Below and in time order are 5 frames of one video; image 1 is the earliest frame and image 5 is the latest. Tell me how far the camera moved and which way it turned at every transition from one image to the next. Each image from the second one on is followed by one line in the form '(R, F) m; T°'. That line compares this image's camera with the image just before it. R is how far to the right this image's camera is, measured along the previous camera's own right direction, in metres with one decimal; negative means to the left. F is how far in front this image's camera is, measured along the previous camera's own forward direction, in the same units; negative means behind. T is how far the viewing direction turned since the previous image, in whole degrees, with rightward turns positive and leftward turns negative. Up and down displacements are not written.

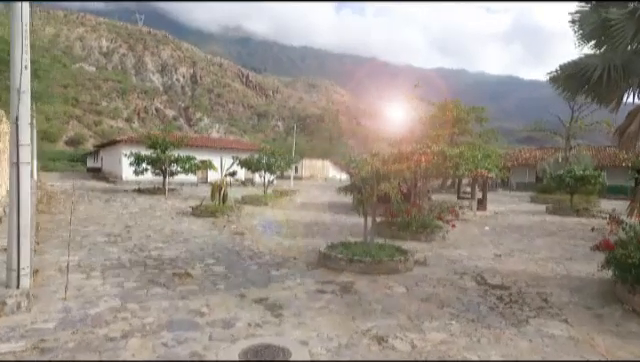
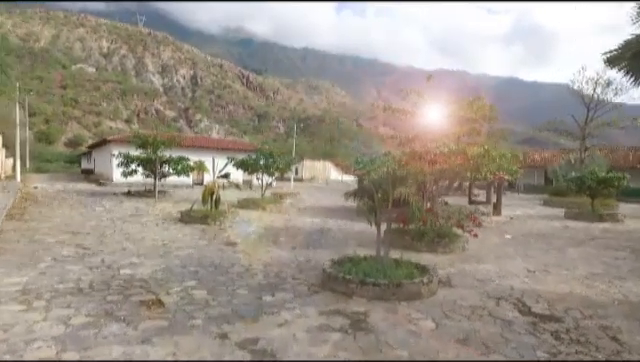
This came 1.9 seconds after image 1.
(-0.1, +1.5) m; 0°
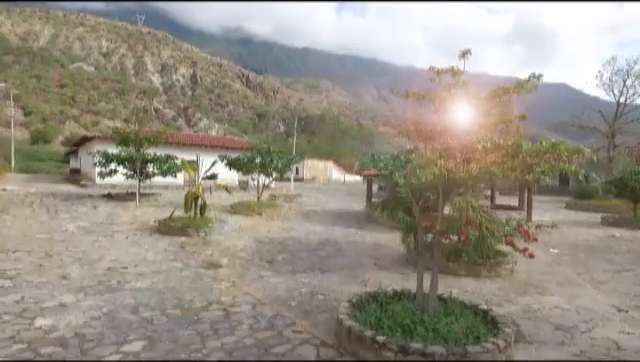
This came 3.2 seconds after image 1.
(-0.2, +2.5) m; 0°
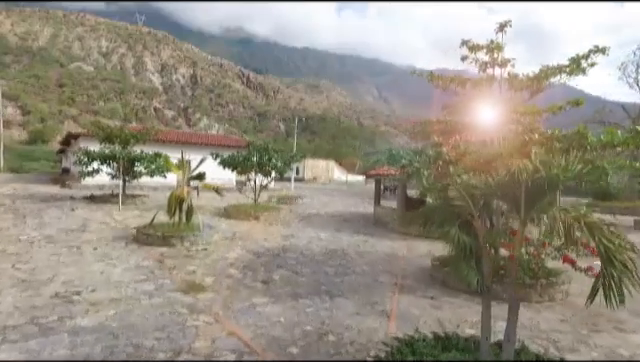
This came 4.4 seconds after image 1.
(-0.1, +1.8) m; 0°
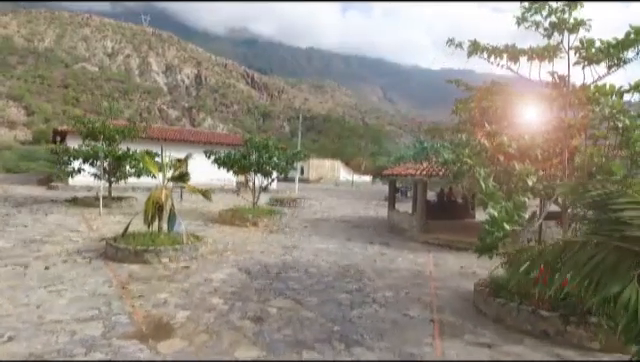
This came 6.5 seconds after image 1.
(-0.1, +1.9) m; -1°
